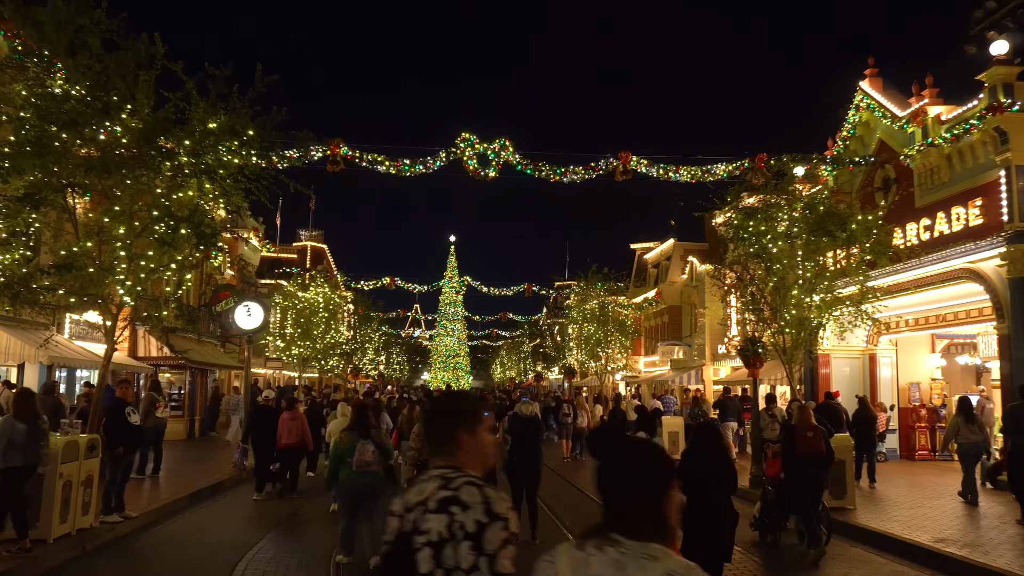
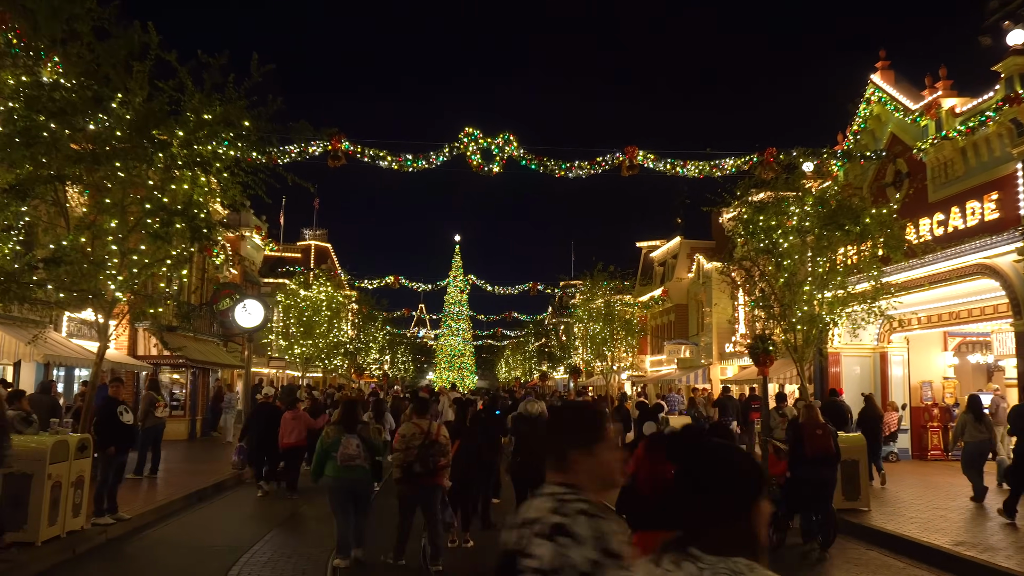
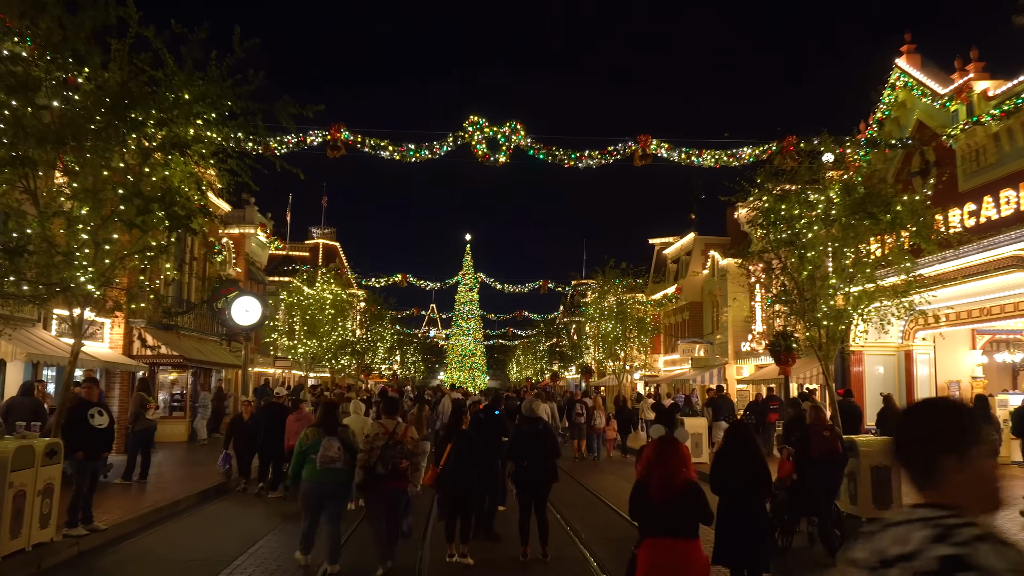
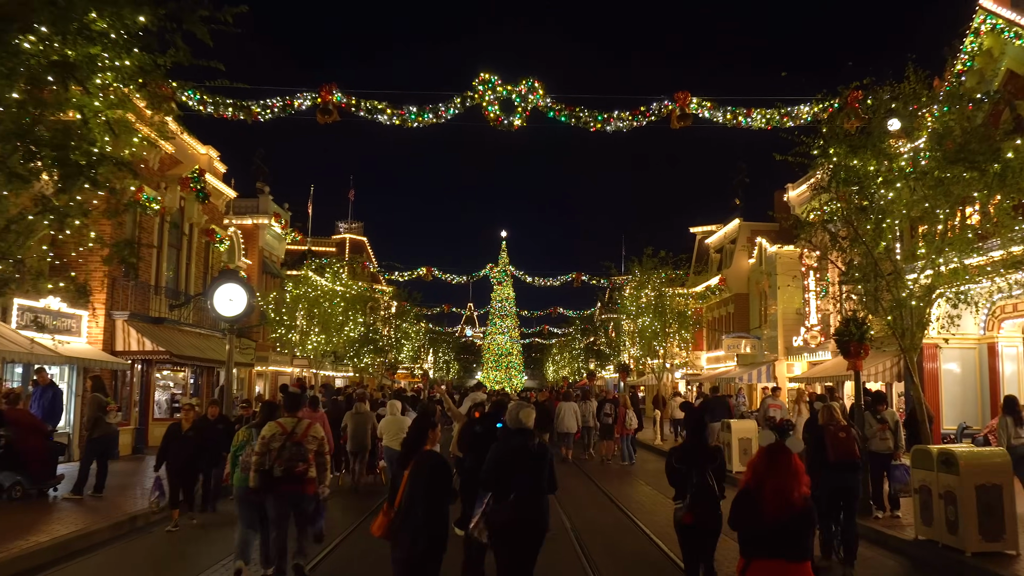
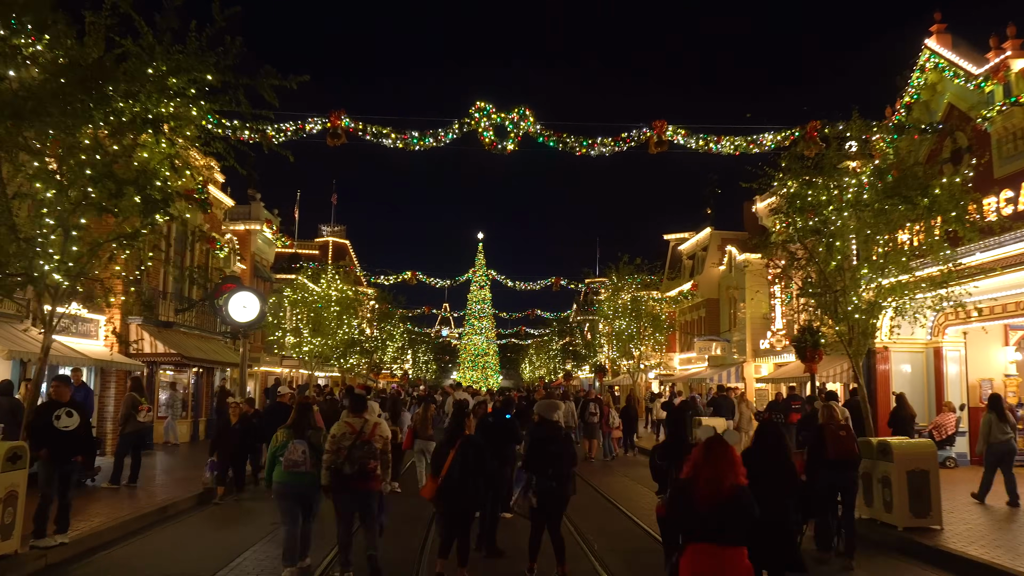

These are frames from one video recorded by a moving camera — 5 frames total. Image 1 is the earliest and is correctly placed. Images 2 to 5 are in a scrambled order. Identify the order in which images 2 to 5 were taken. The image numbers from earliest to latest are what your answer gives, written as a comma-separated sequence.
2, 3, 5, 4
